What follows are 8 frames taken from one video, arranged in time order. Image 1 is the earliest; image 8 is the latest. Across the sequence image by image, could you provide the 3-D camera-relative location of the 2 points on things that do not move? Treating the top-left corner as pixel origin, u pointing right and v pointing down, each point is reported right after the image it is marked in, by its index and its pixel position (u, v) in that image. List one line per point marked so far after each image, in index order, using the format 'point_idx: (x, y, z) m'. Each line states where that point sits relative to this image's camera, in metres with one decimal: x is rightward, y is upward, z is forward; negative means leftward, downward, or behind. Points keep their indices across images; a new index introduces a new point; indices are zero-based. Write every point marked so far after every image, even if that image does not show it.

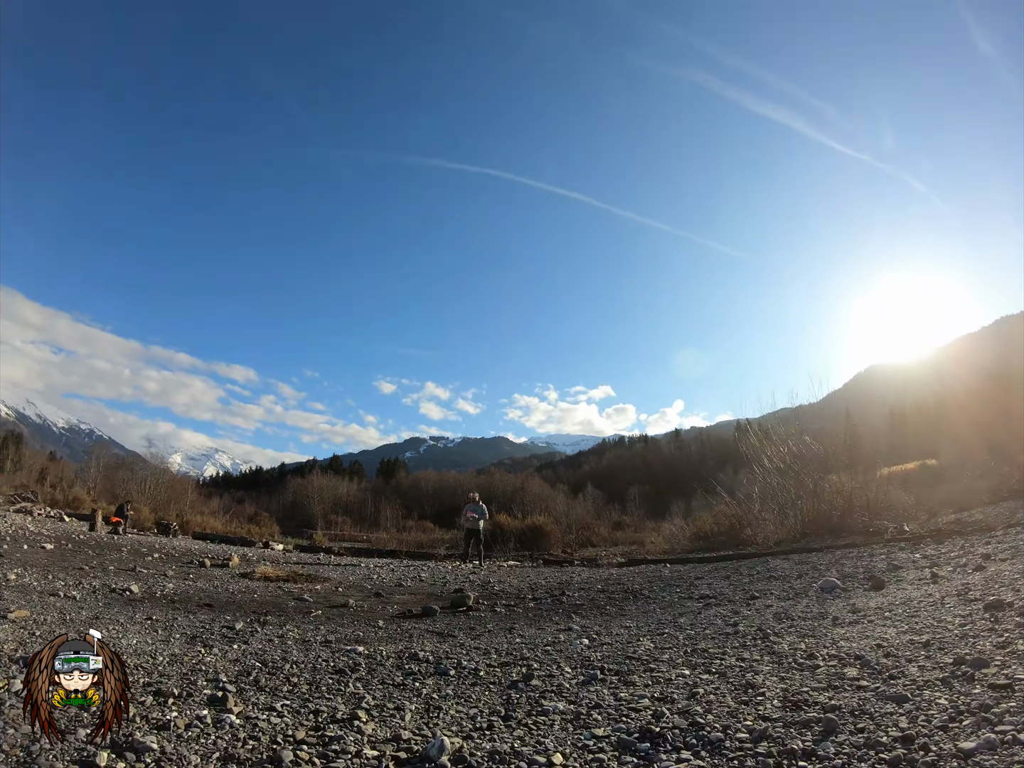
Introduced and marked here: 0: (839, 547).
0: (+9.6, -4.6, +17.1) m
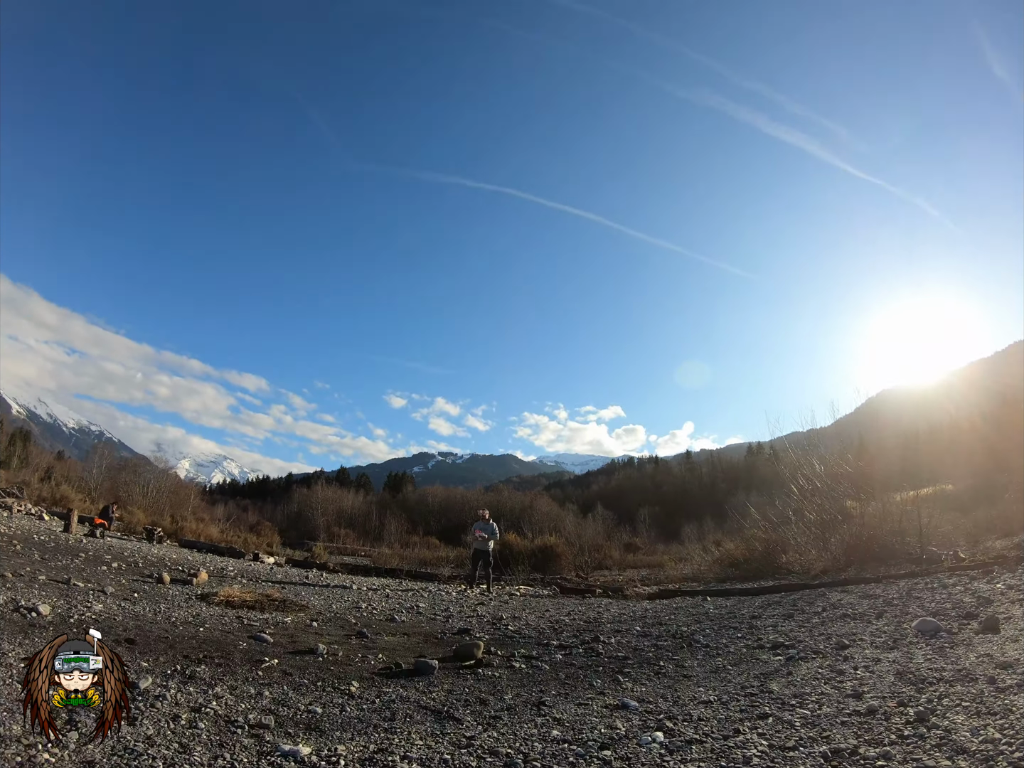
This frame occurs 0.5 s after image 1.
0: (+9.9, -4.9, +15.0) m
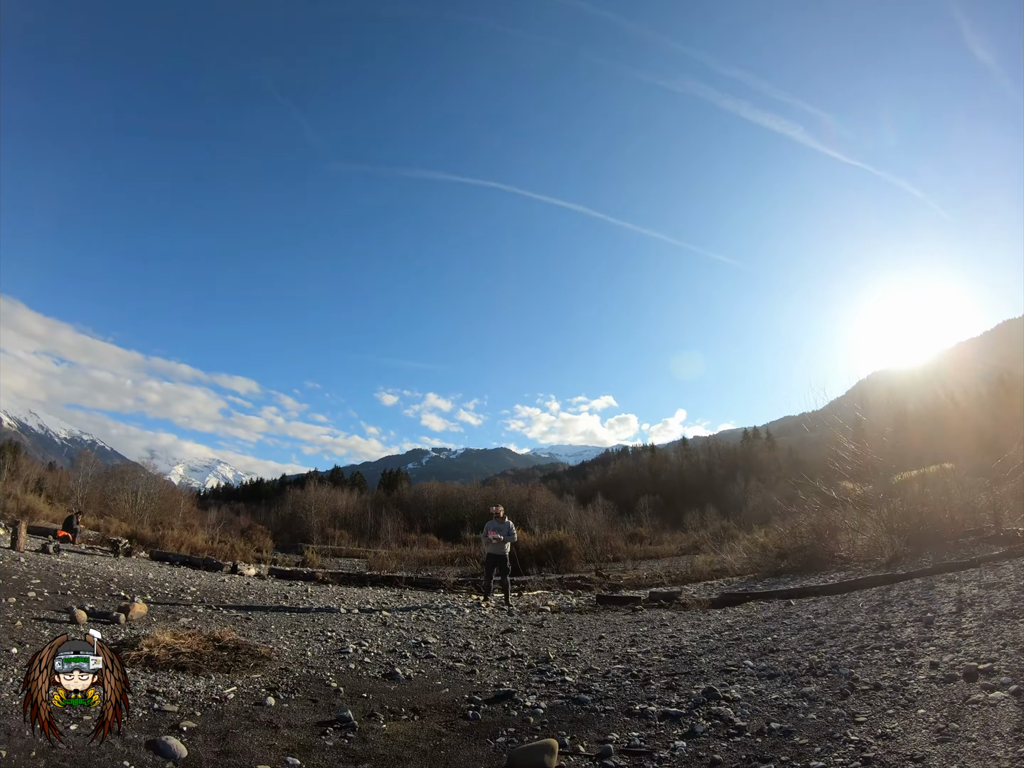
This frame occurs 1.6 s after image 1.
0: (+10.4, -3.9, +12.7) m
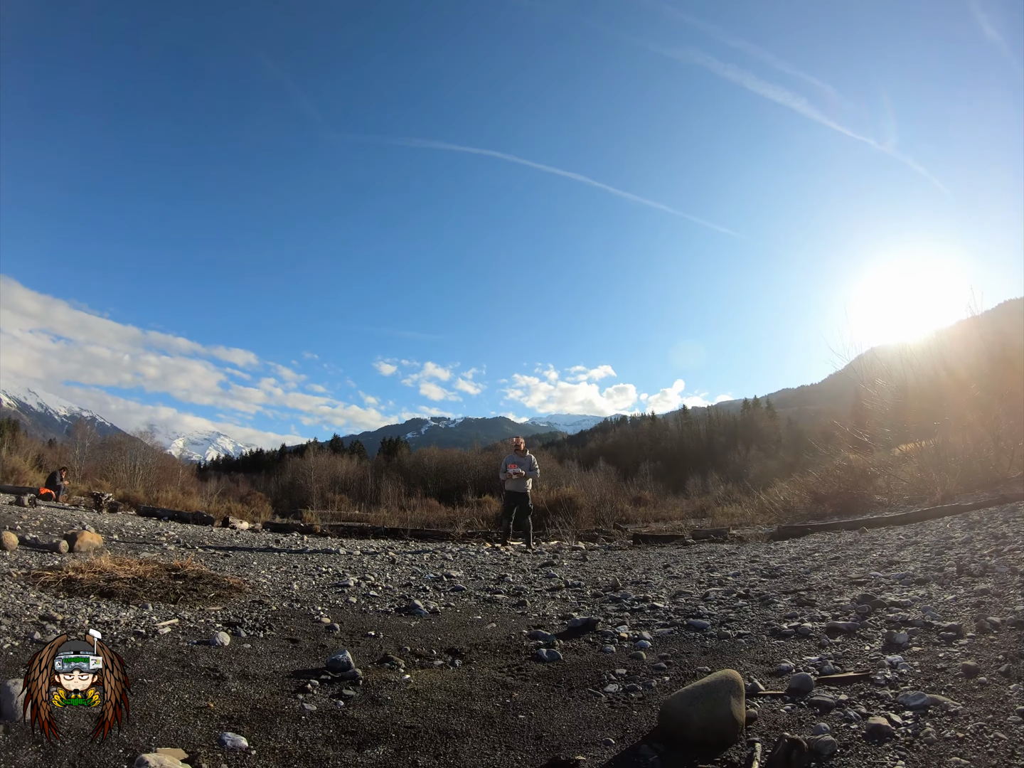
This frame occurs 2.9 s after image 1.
0: (+10.8, -2.4, +11.3) m
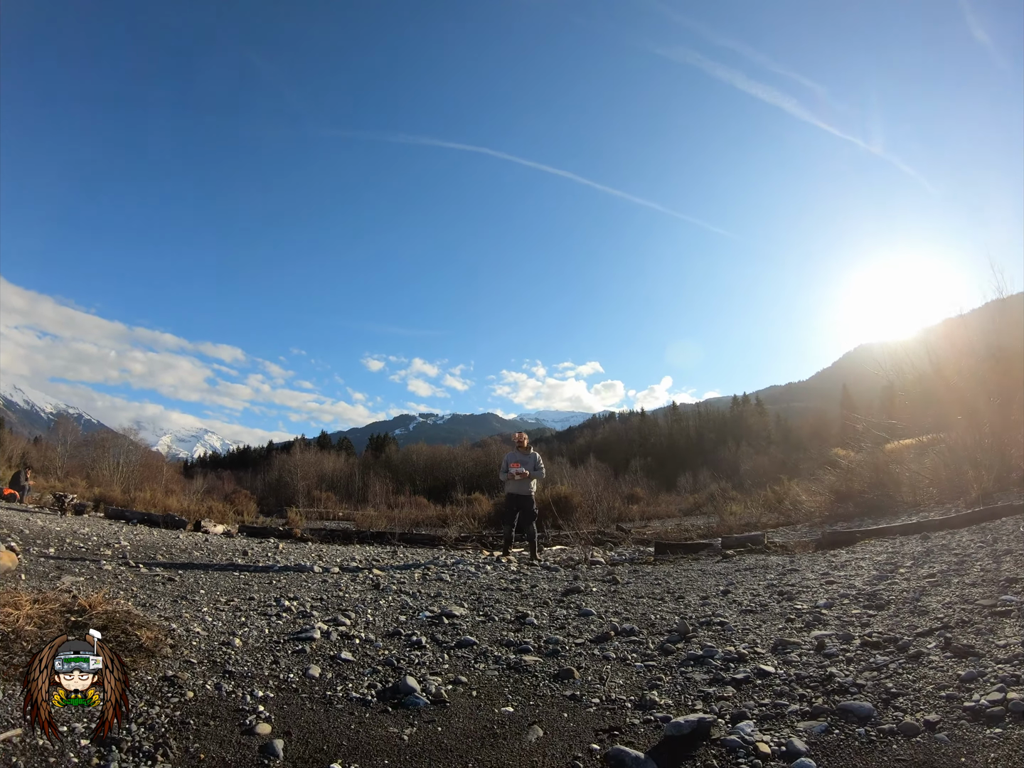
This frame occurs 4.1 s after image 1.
0: (+10.8, -2.2, +10.3) m
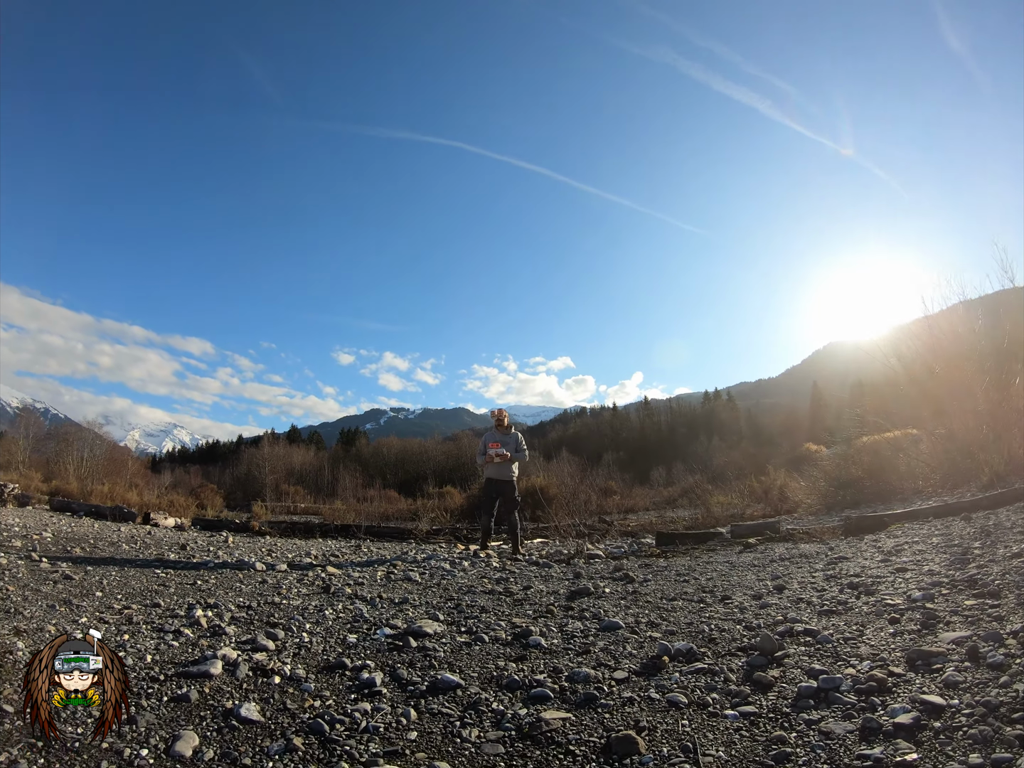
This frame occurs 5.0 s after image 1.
0: (+10.5, -1.9, +9.6) m
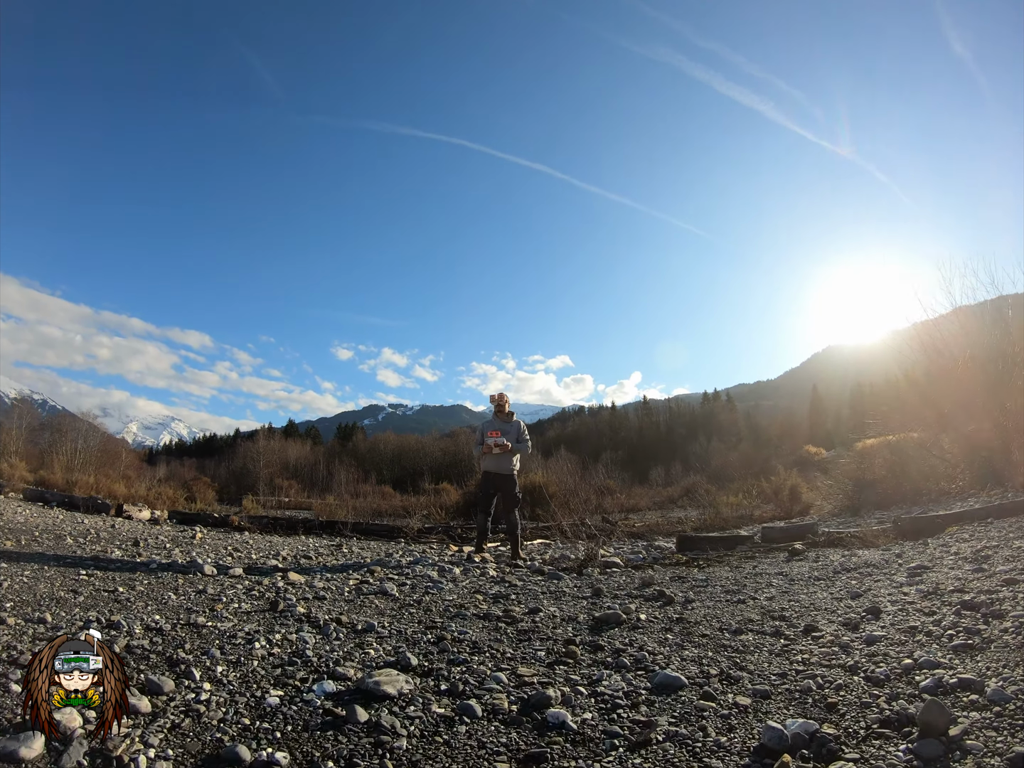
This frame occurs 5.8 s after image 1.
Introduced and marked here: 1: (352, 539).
0: (+10.5, -1.8, +8.7) m
1: (-3.3, -3.1, +11.7) m
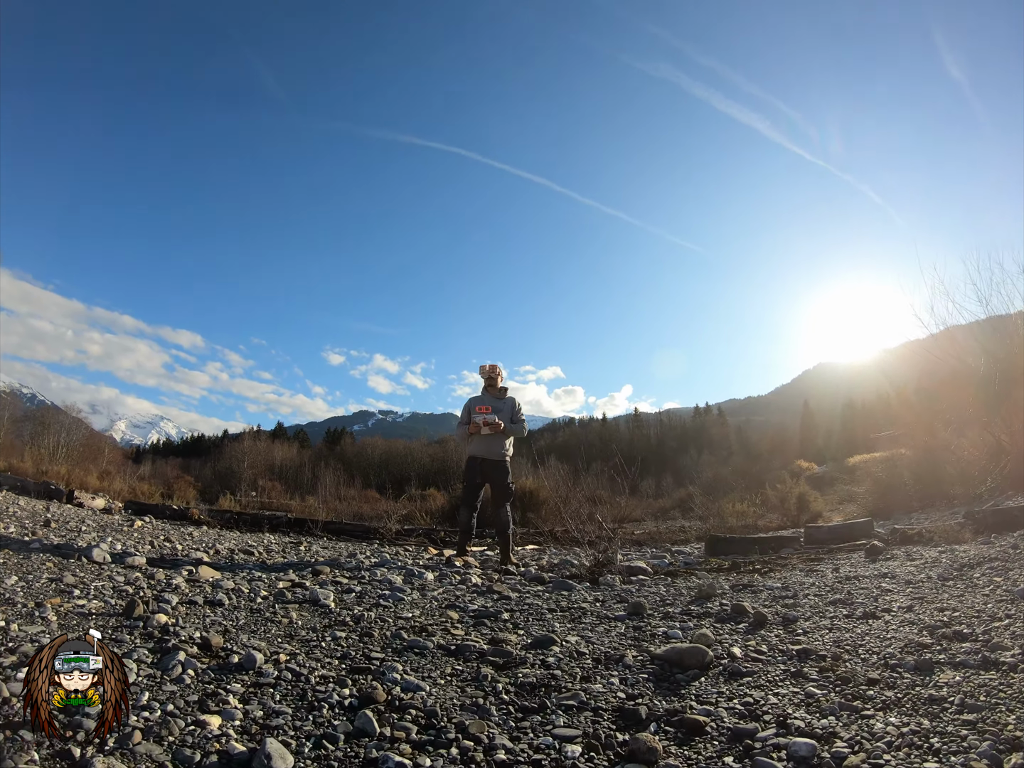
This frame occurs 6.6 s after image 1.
0: (+10.4, -1.8, +7.6) m
1: (-3.5, -2.8, +10.4) m
